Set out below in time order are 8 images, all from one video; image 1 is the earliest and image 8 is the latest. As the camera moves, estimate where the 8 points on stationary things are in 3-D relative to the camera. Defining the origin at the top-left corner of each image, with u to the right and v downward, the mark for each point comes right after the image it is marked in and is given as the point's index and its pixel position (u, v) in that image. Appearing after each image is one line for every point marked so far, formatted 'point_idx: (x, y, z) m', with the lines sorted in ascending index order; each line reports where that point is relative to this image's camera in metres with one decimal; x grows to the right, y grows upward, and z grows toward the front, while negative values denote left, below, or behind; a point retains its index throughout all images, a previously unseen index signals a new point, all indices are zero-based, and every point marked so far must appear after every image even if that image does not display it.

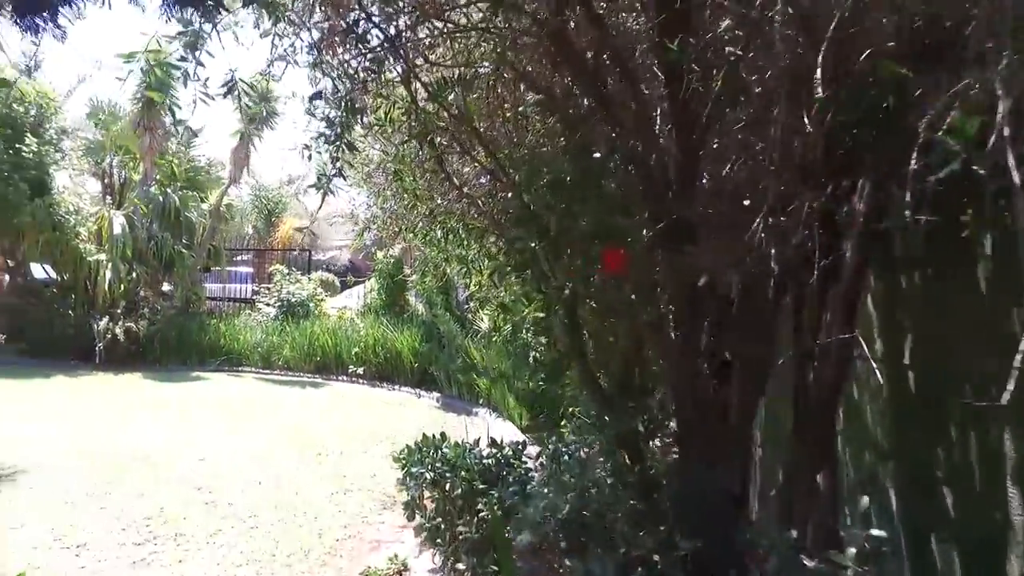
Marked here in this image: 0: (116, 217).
0: (-6.8, +1.2, +12.3) m
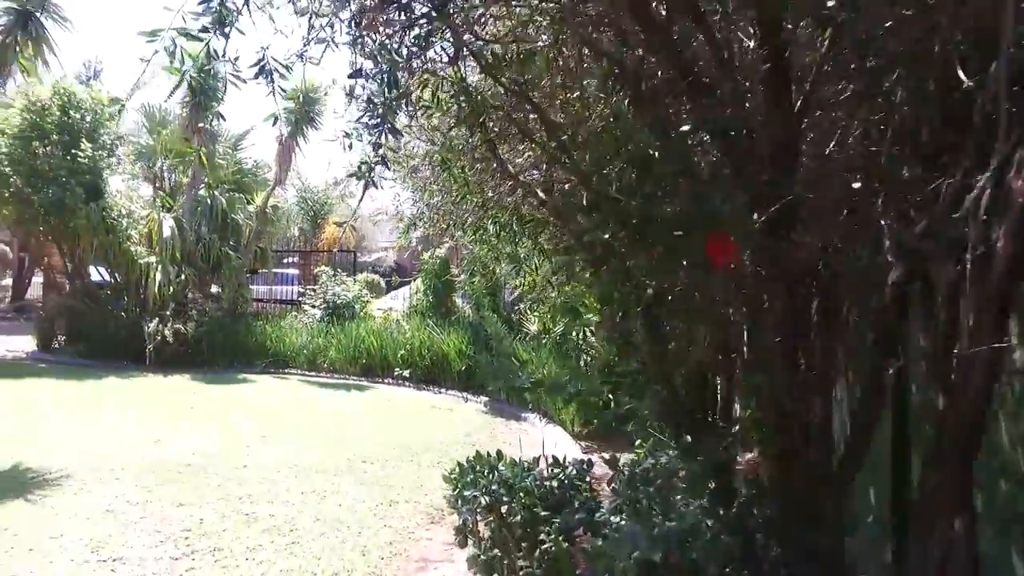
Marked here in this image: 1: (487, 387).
0: (-6.0, +1.2, +12.4) m
1: (-0.3, -1.4, +9.9) m
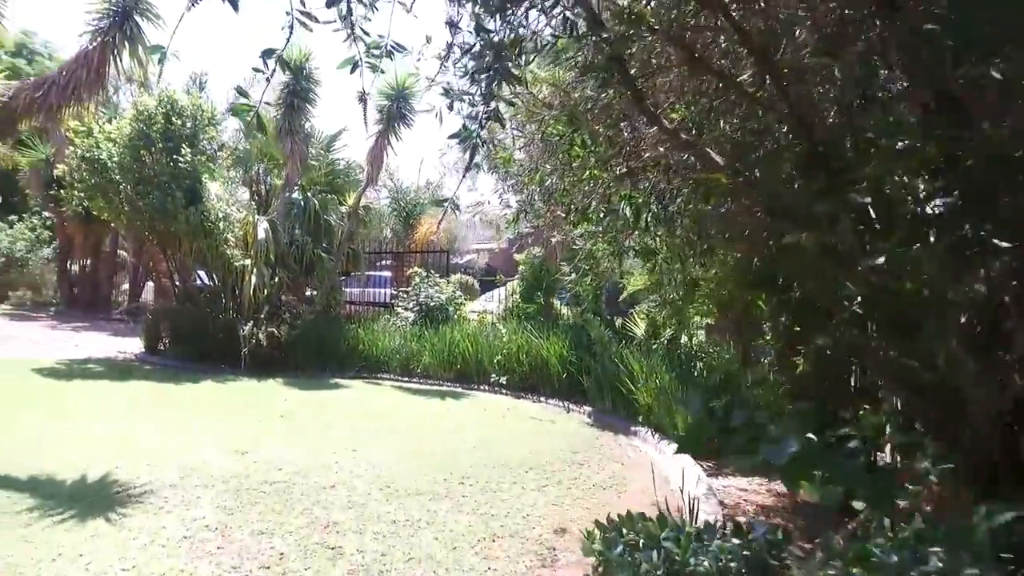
0: (-4.3, +1.1, +12.3) m
1: (+1.0, -1.4, +9.1) m
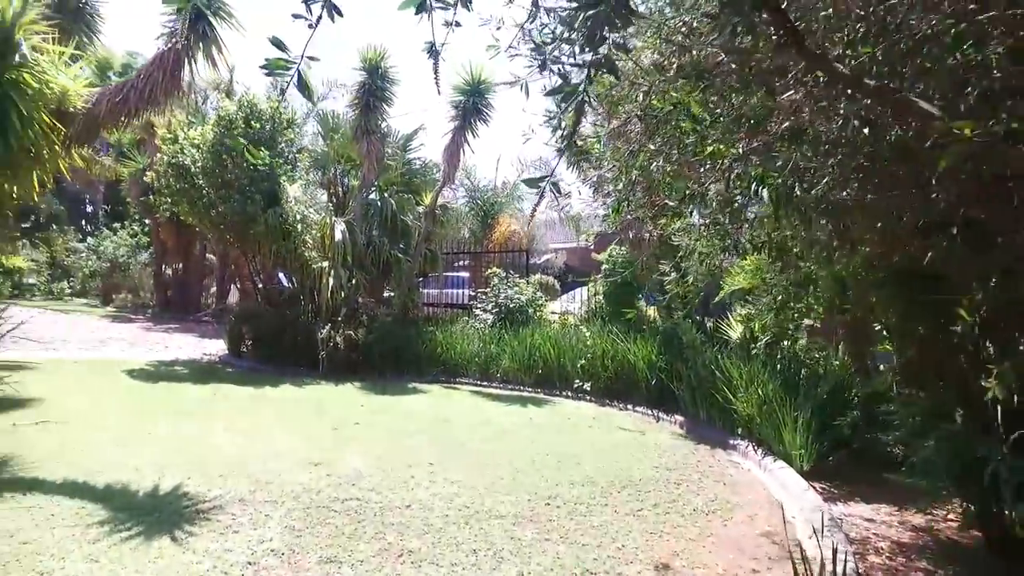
0: (-3.0, +1.1, +12.2) m
1: (+2.0, -1.4, +8.5) m
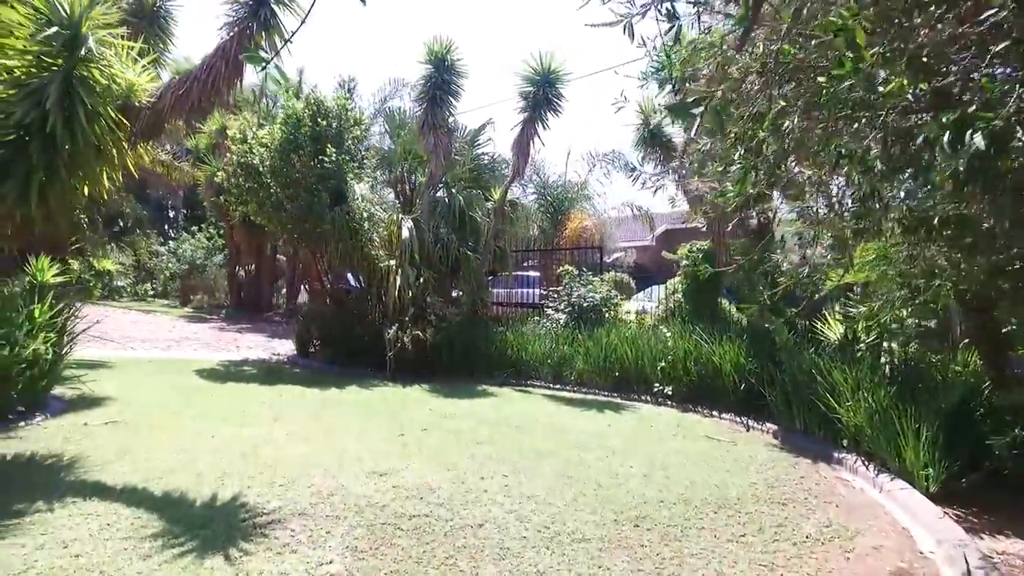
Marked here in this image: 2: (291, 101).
0: (-1.8, +1.1, +11.9) m
1: (+2.8, -1.3, +7.8) m
2: (-3.9, +3.3, +12.5) m
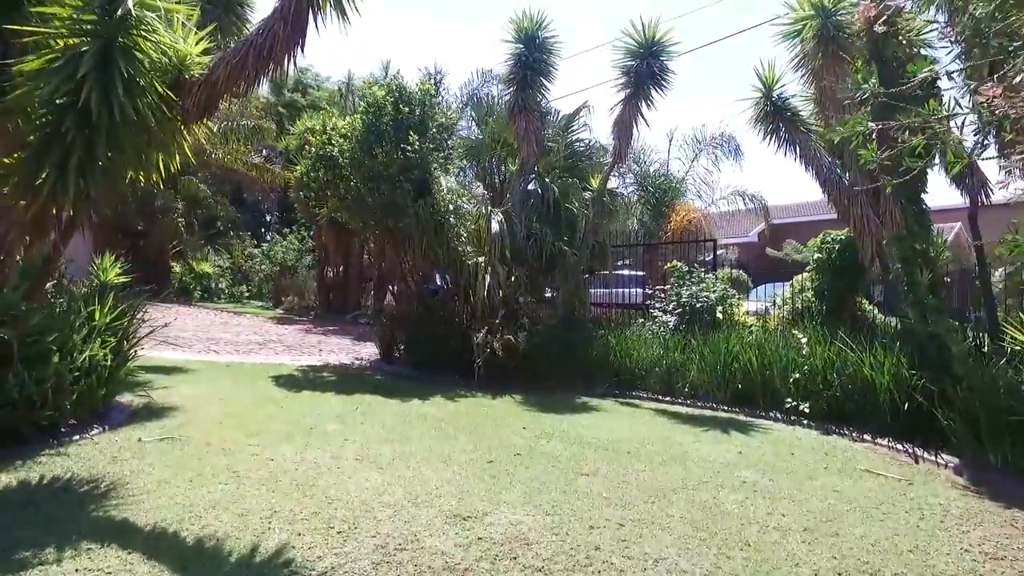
0: (-0.3, +1.1, +10.9) m
1: (+3.8, -1.3, +6.2) m
2: (-2.3, +3.3, +11.7) m
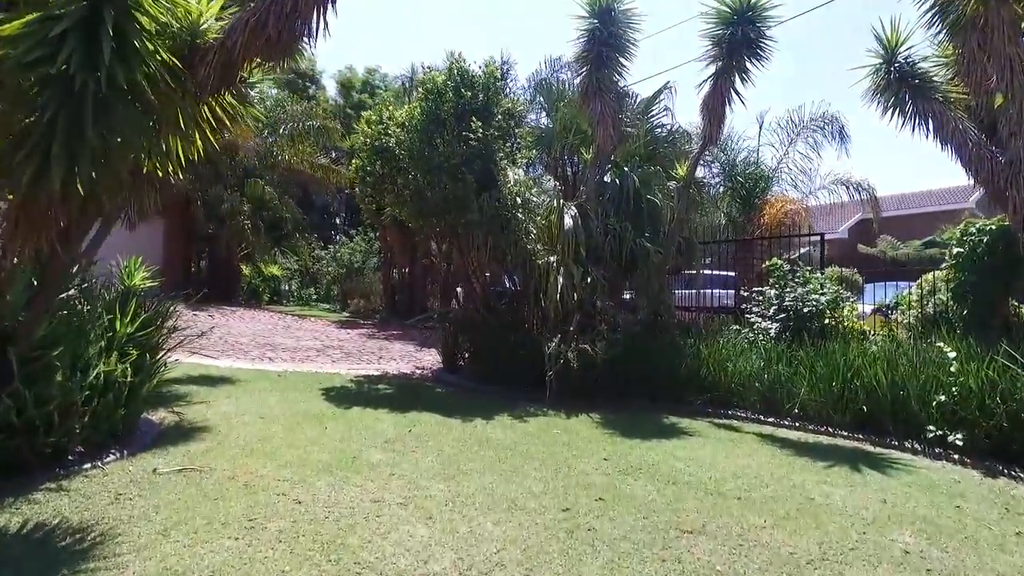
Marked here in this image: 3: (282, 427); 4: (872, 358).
0: (+0.7, +1.1, +9.7) m
1: (+4.3, -1.3, +4.6) m
2: (-1.2, +3.2, +10.7) m
3: (-2.2, -1.3, +6.9) m
4: (+3.6, -0.7, +7.3) m
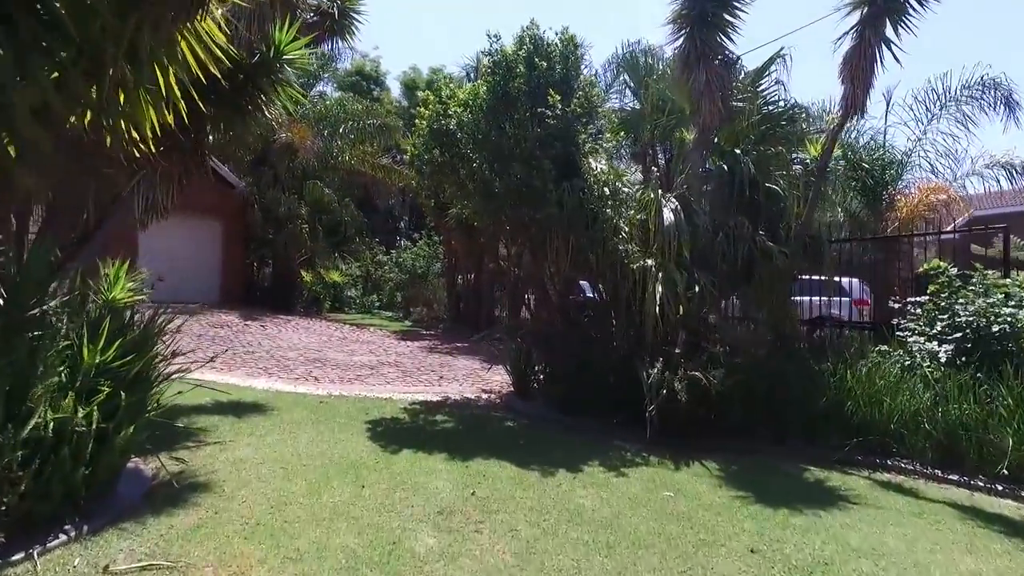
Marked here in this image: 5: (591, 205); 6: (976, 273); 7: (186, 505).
0: (+1.7, +1.0, +7.7) m
1: (+4.8, -1.4, +2.3) m
2: (-0.2, +3.1, +9.0) m
3: (-1.5, -1.4, +5.3) m
4: (+4.3, -0.8, +5.1) m
5: (+0.9, +0.9, +8.2) m
6: (+4.7, +0.1, +7.4) m
7: (-2.2, -1.4, +4.8) m
